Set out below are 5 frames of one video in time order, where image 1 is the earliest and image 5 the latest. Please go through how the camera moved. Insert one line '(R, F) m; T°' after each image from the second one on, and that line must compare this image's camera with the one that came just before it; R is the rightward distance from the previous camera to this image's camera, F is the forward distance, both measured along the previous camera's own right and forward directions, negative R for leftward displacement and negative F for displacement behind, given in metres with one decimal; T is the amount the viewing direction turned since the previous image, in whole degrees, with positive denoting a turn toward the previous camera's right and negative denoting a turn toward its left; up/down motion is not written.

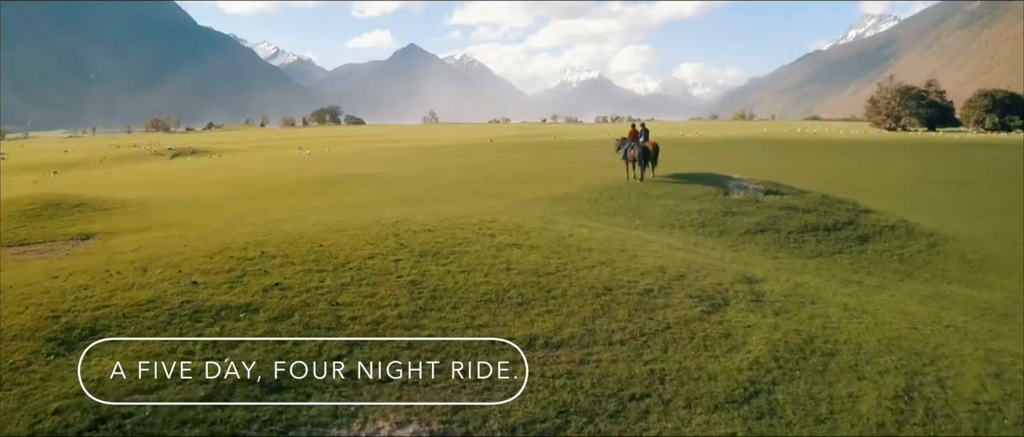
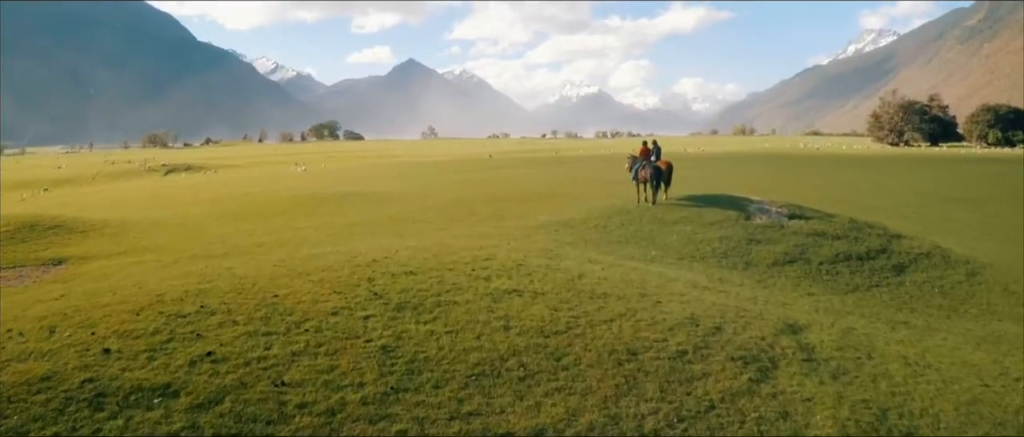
(0.0, +2.2) m; 0°
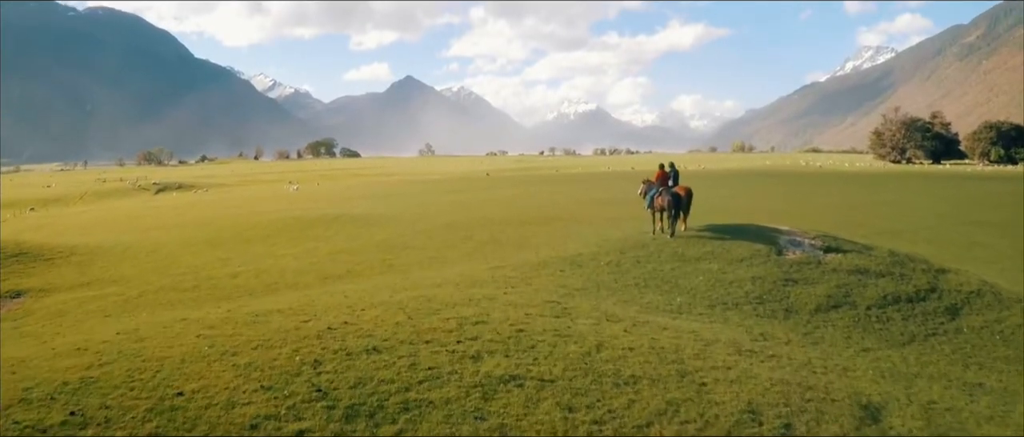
(0.0, +2.7) m; 0°
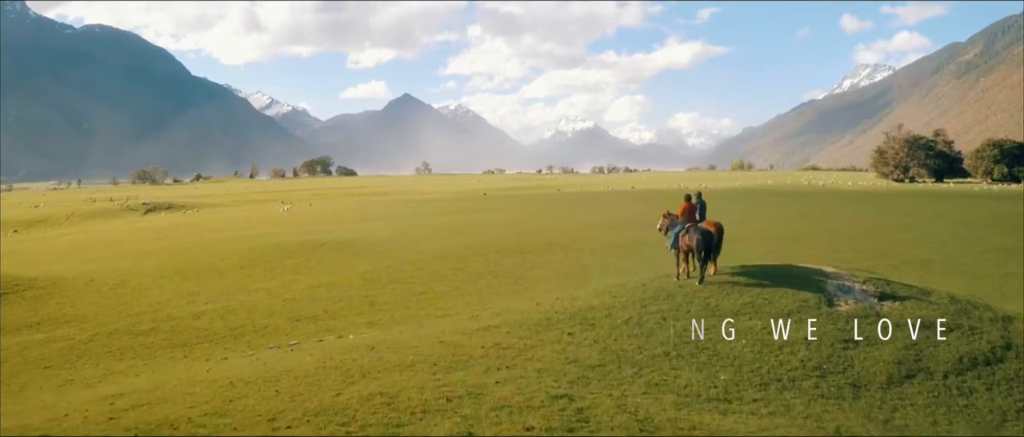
(0.0, +3.0) m; 0°
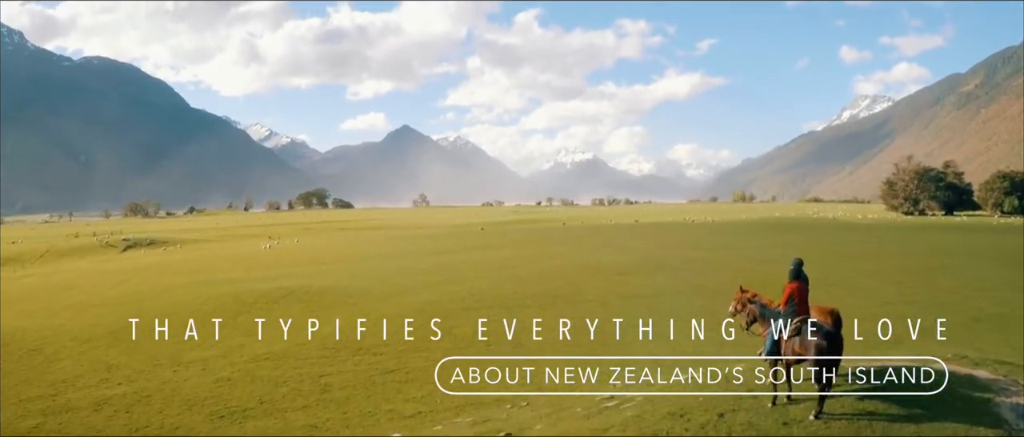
(+0.1, +5.7) m; 0°
